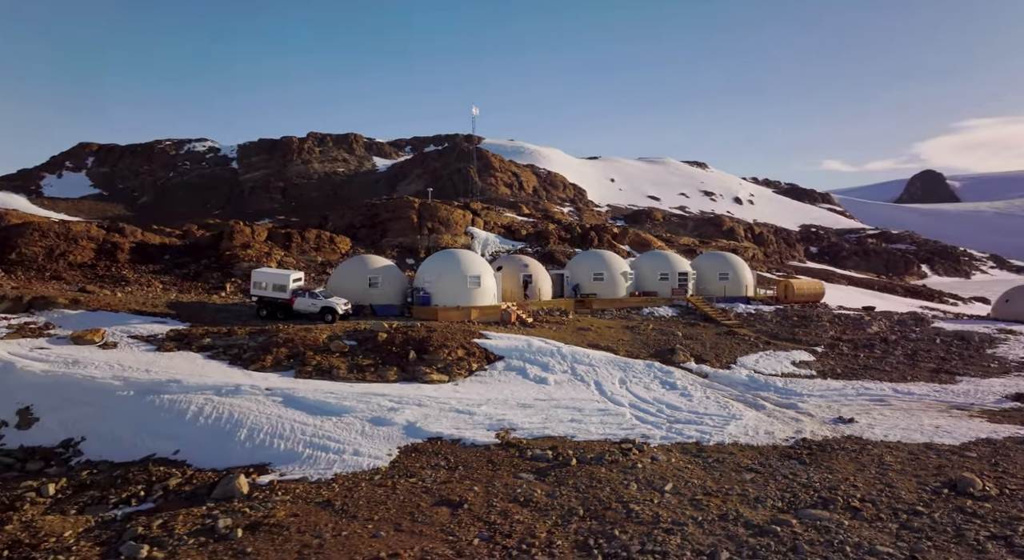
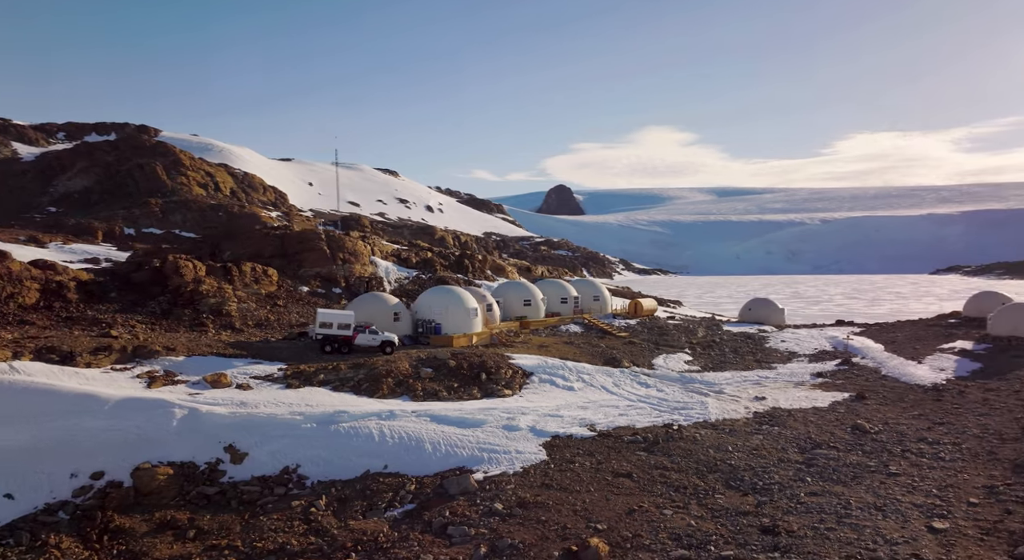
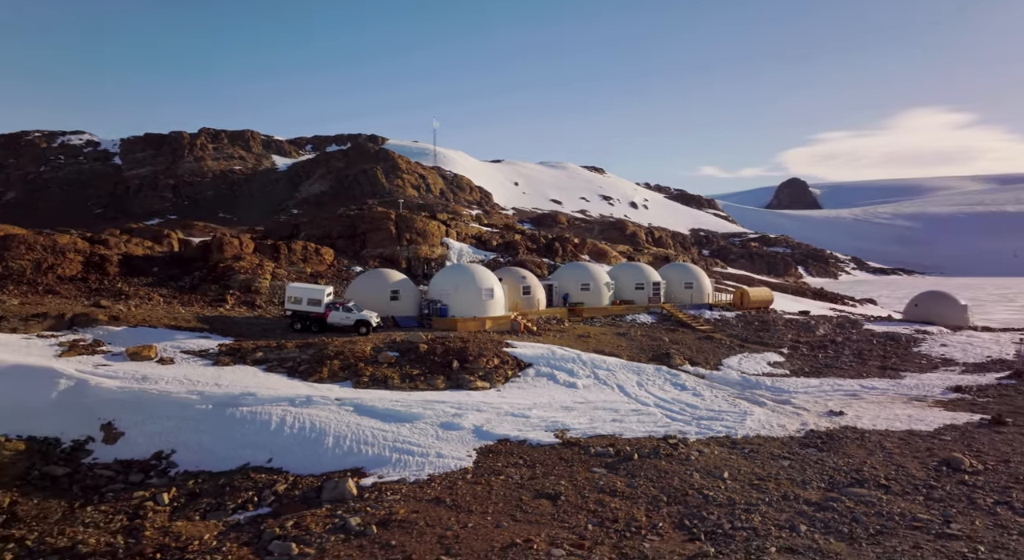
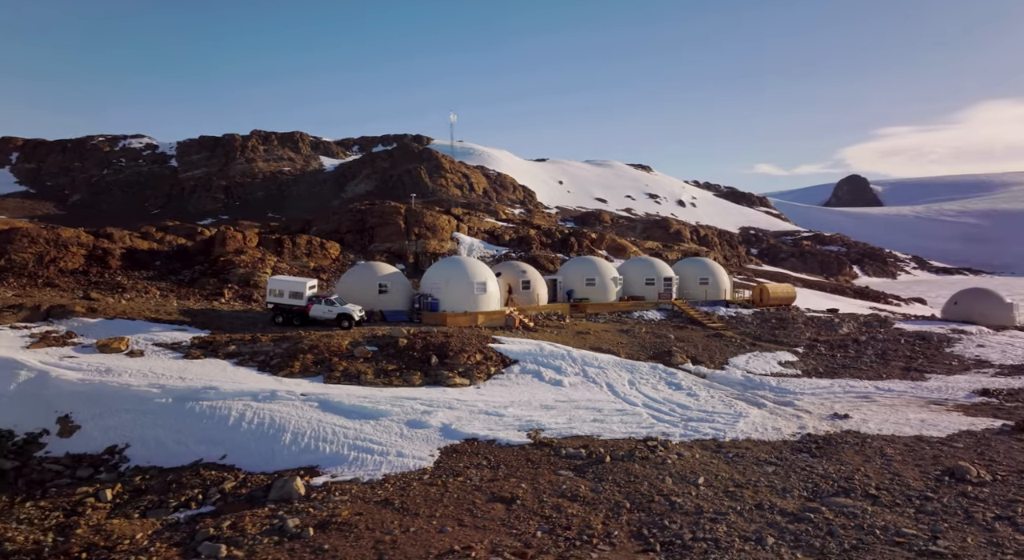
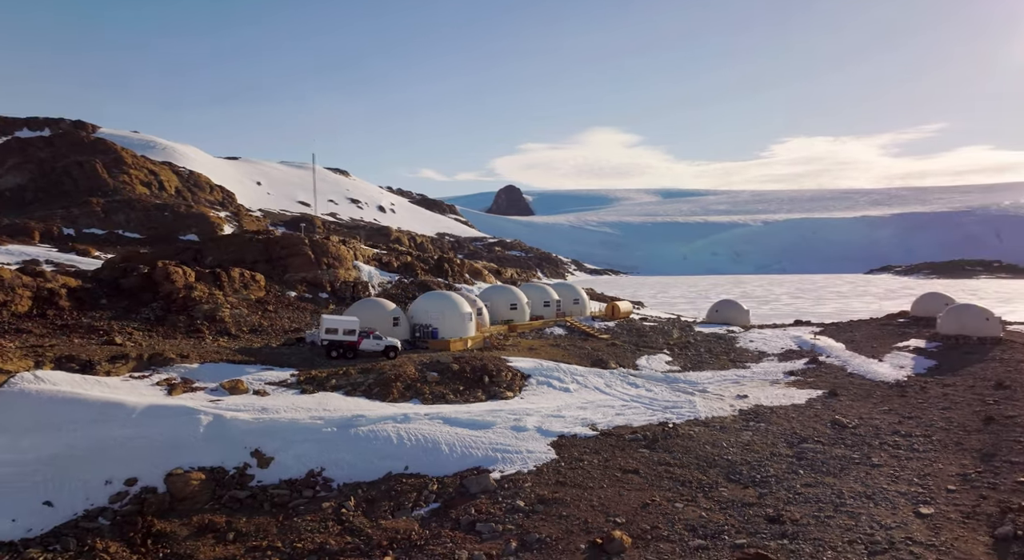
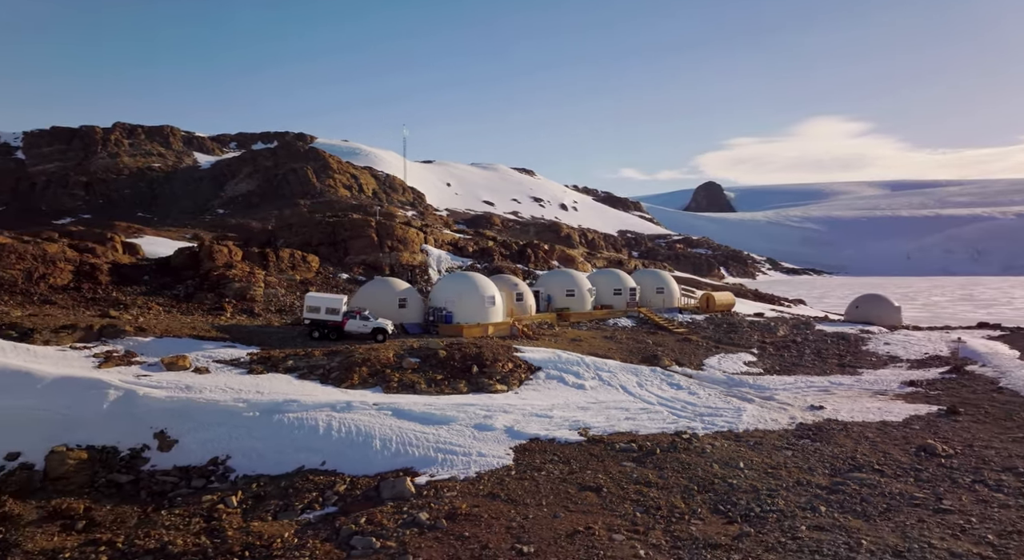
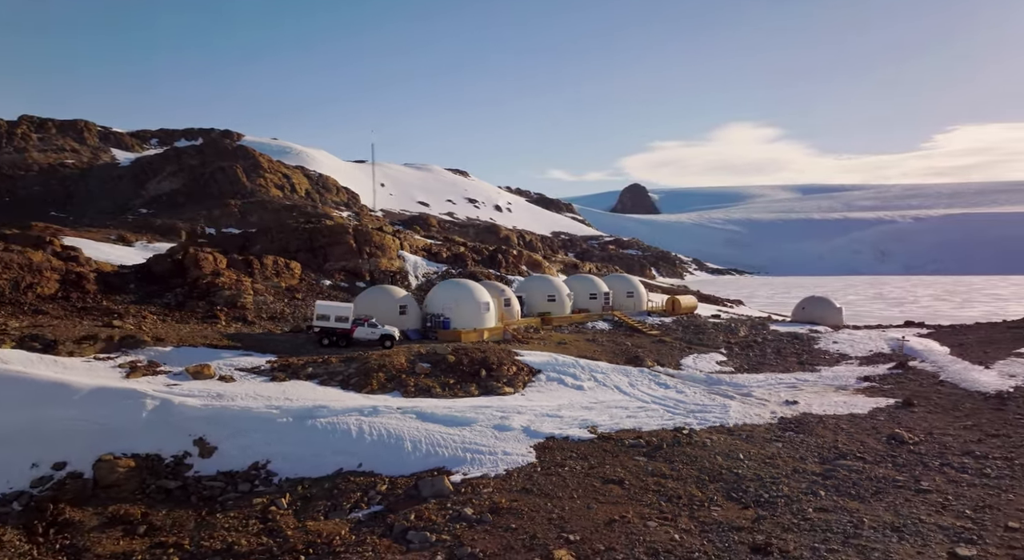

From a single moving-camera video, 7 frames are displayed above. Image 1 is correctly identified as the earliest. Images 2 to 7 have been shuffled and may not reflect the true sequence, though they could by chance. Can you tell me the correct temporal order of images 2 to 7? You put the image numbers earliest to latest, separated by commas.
4, 3, 6, 7, 2, 5
